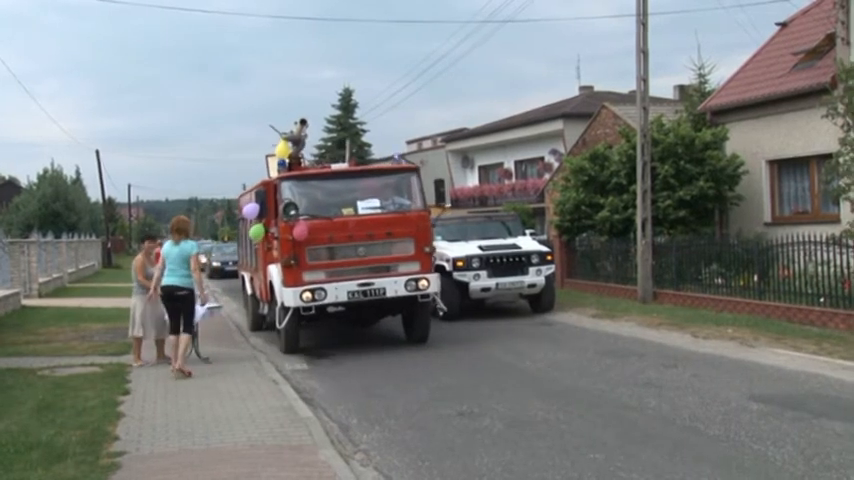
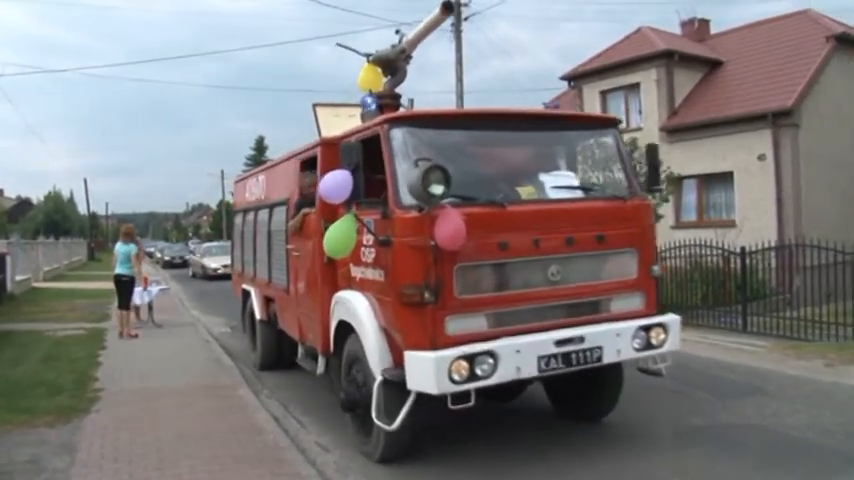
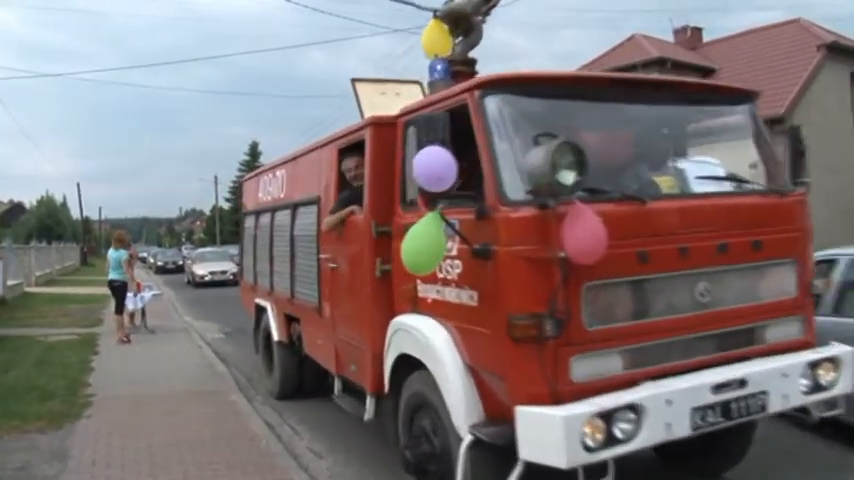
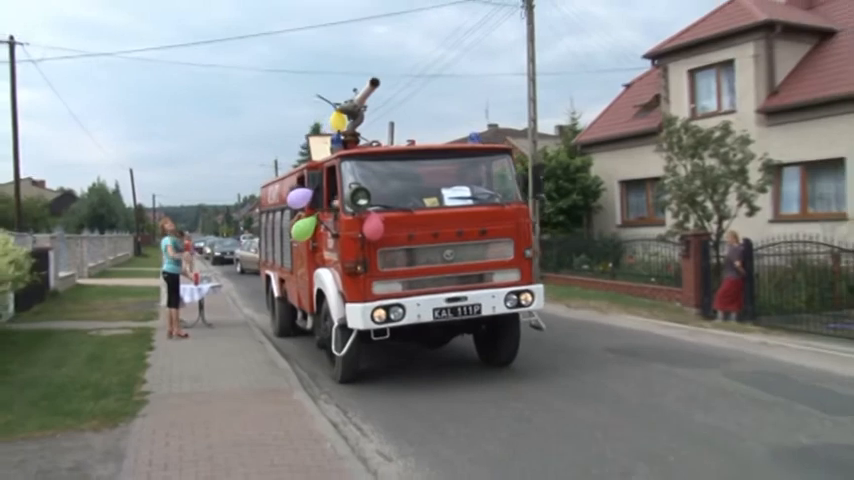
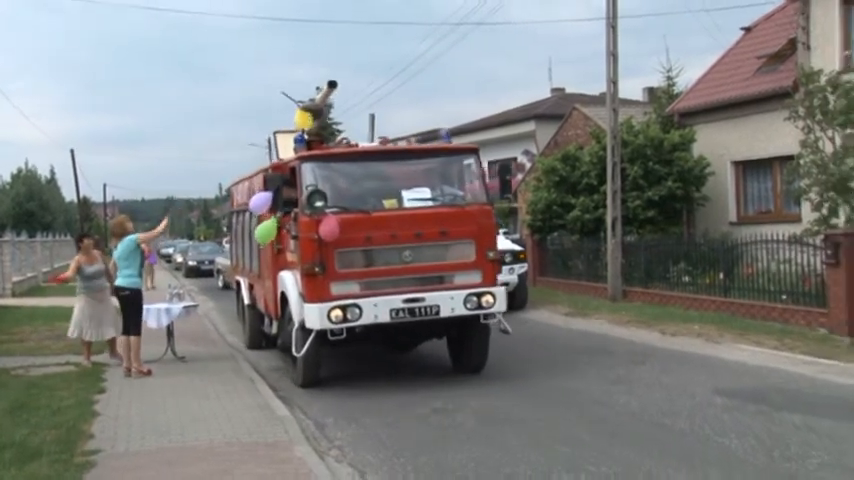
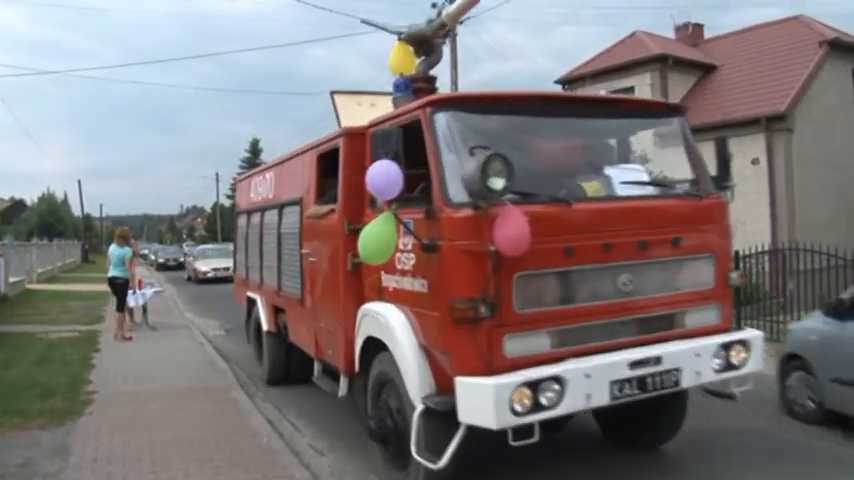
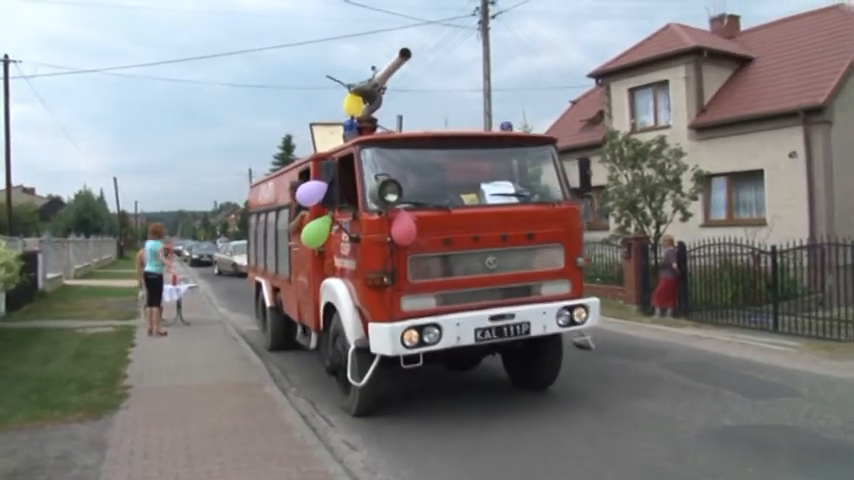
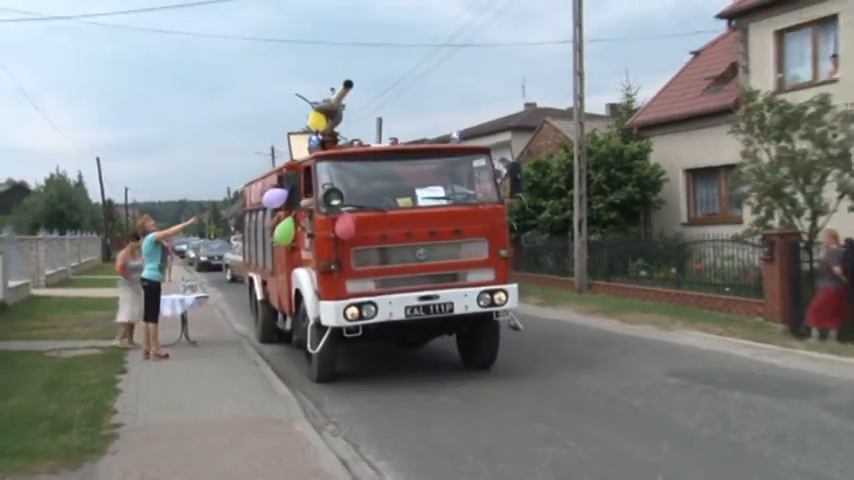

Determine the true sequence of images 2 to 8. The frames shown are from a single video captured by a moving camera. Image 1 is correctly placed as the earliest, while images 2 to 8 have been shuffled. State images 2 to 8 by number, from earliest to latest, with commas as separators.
5, 8, 4, 7, 2, 6, 3
